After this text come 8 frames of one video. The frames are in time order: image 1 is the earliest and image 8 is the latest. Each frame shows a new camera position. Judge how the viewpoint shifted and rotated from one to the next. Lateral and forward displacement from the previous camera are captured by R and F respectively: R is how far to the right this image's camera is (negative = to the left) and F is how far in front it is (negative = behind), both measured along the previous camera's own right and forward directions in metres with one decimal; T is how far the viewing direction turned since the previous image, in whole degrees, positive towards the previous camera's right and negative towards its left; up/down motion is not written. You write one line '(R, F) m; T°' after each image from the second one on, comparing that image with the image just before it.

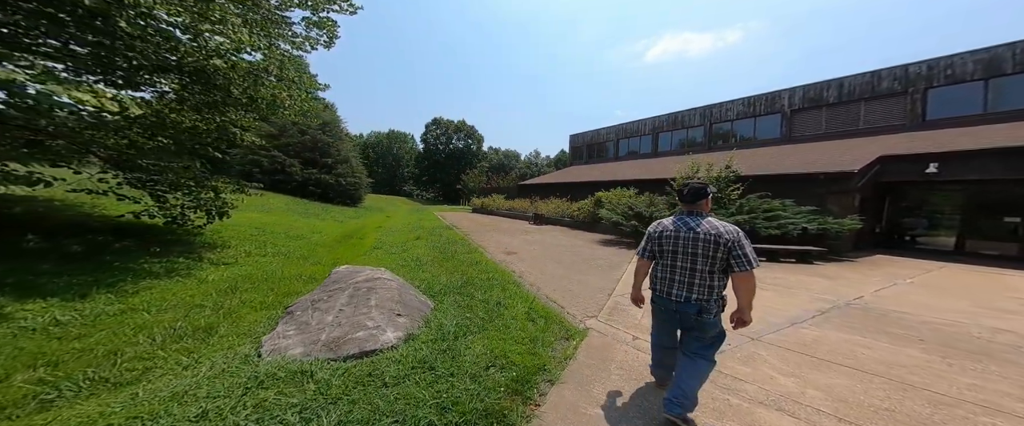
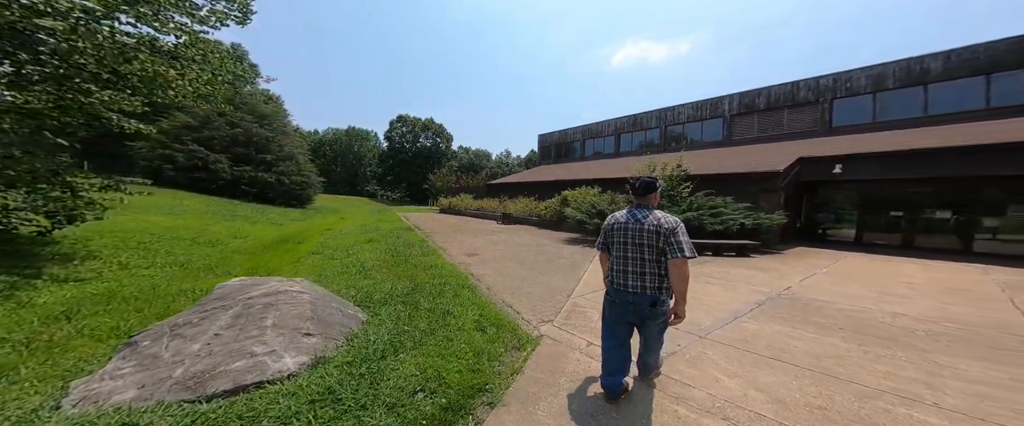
(+0.2, +0.1) m; +5°
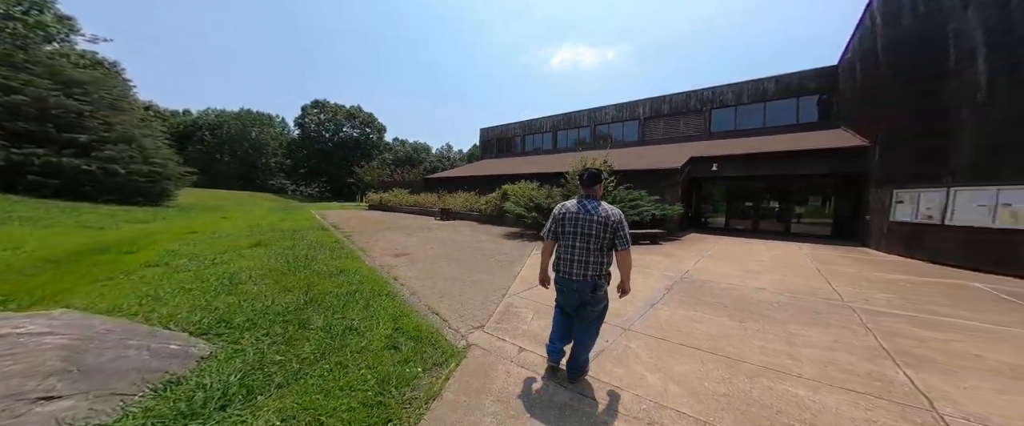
(+0.2, +0.3) m; +11°
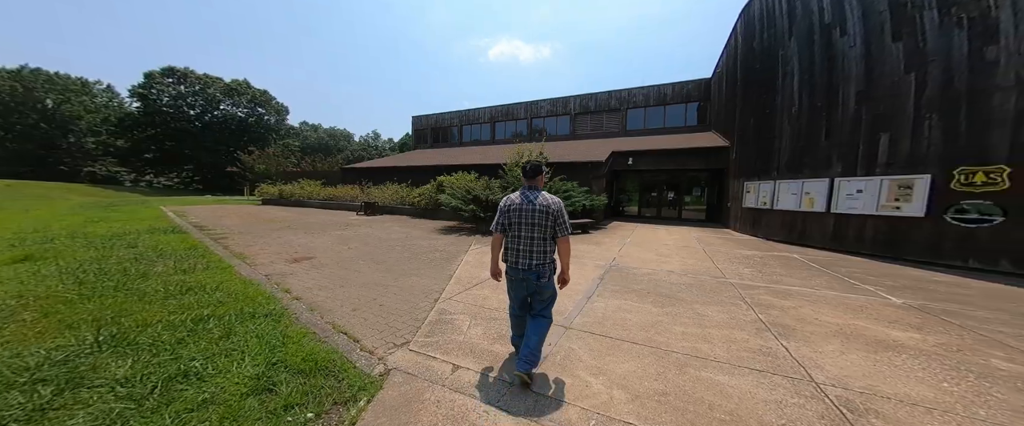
(+0.1, +0.3) m; +12°
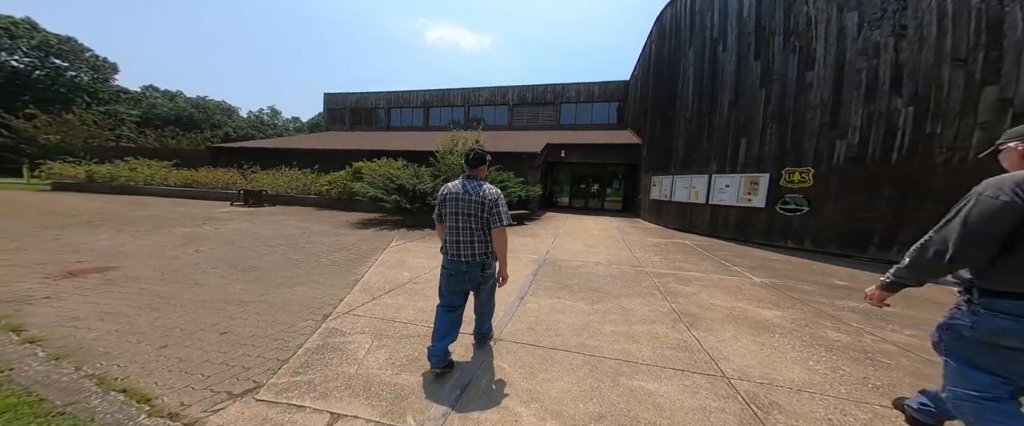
(+0.1, +0.4) m; +13°
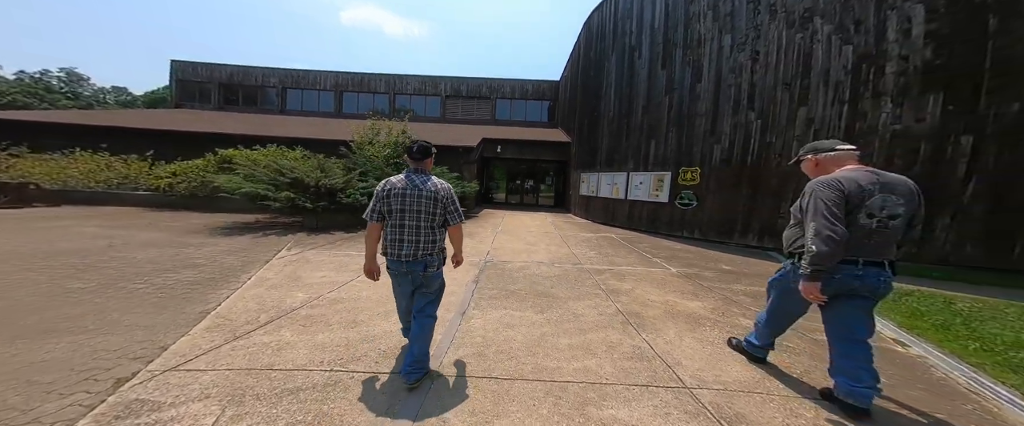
(-0.1, +0.4) m; +13°
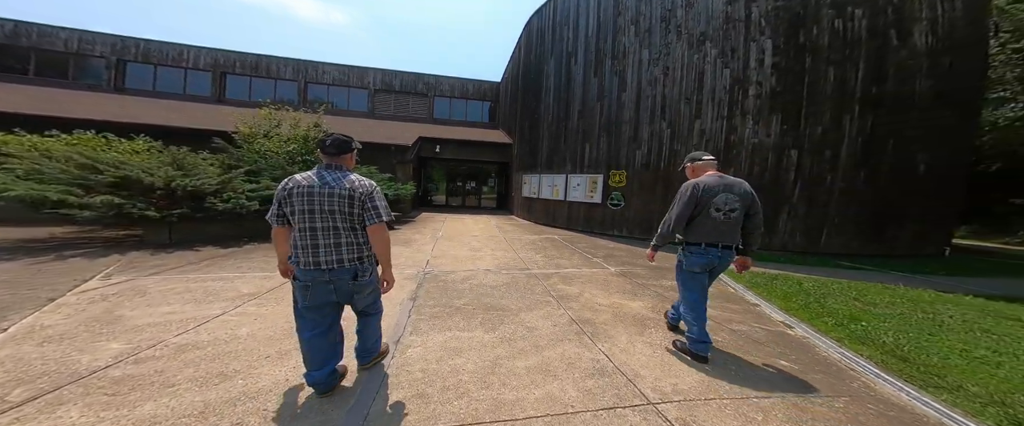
(-0.1, +0.3) m; +12°
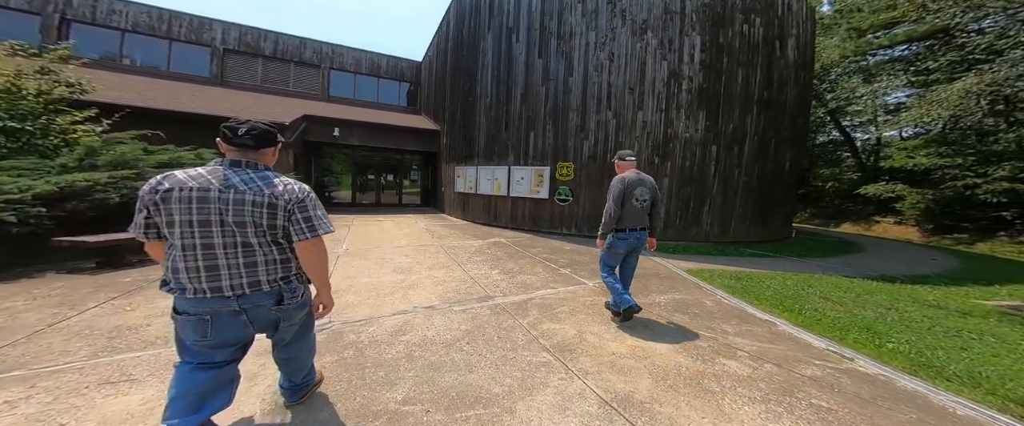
(-0.5, +1.5) m; +17°
